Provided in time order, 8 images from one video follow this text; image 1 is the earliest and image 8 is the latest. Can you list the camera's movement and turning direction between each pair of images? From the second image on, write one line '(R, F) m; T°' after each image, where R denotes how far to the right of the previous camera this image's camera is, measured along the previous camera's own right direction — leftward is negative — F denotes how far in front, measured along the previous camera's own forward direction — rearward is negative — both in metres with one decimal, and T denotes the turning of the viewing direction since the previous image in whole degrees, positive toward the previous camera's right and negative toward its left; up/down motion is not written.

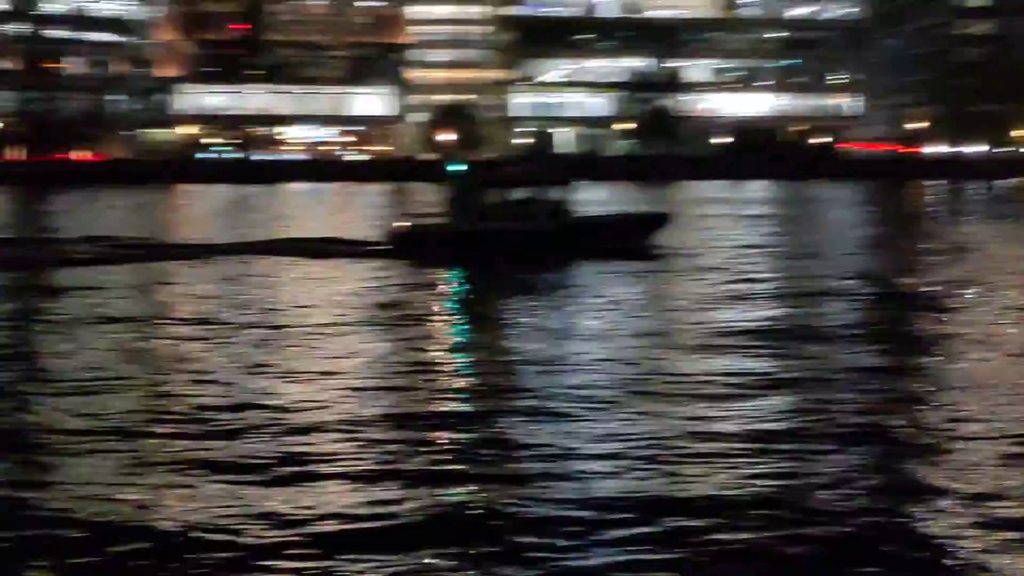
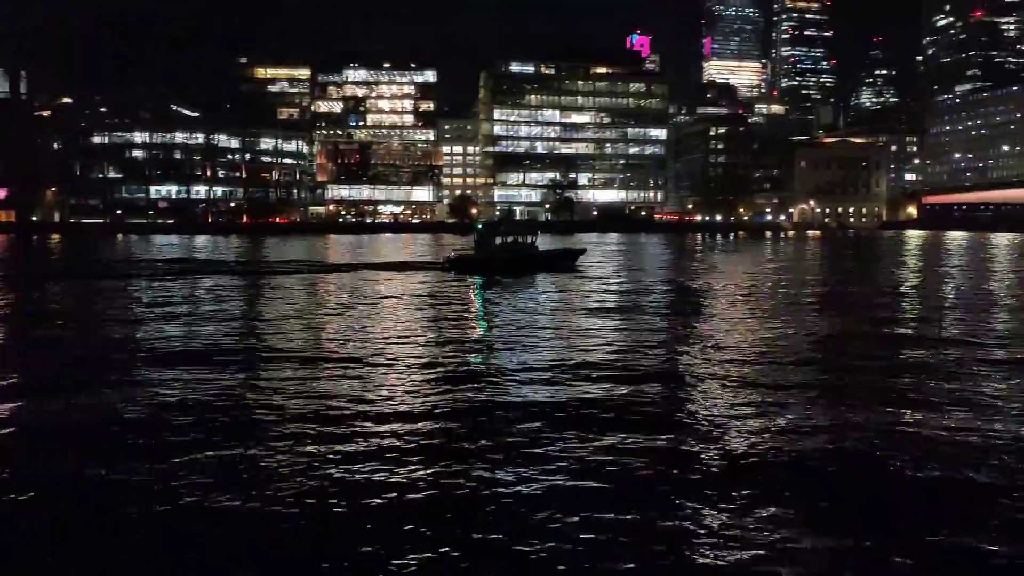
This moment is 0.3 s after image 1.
(-3.2, -1.8) m; +2°
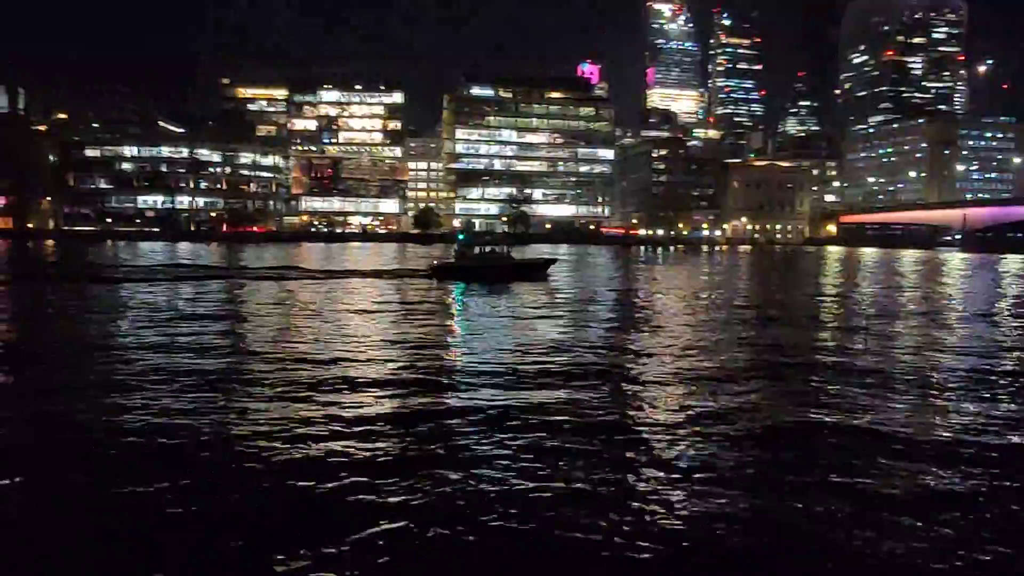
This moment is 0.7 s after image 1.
(-2.7, -9.9) m; +4°
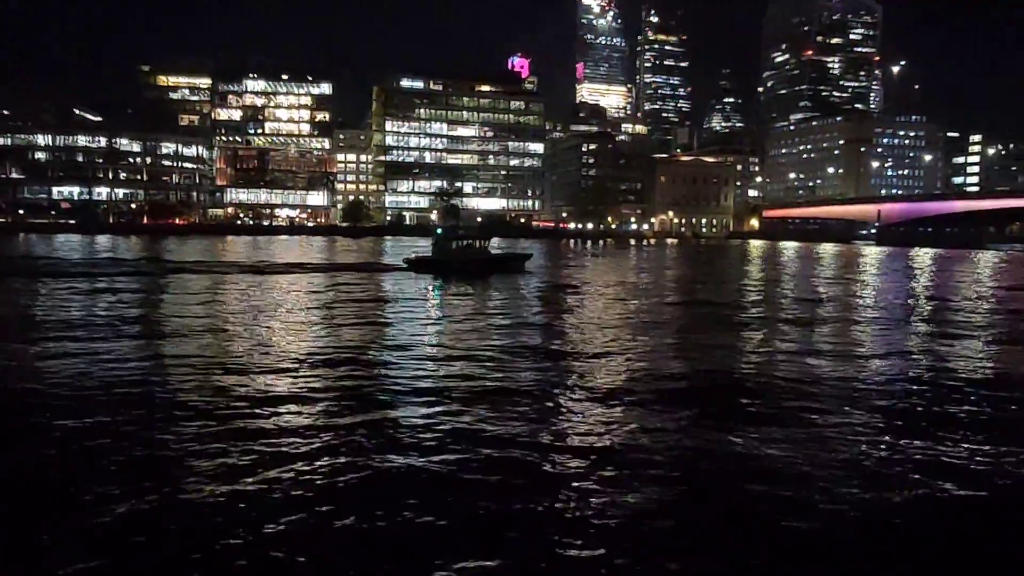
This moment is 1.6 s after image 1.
(0.0, -0.1) m; +5°
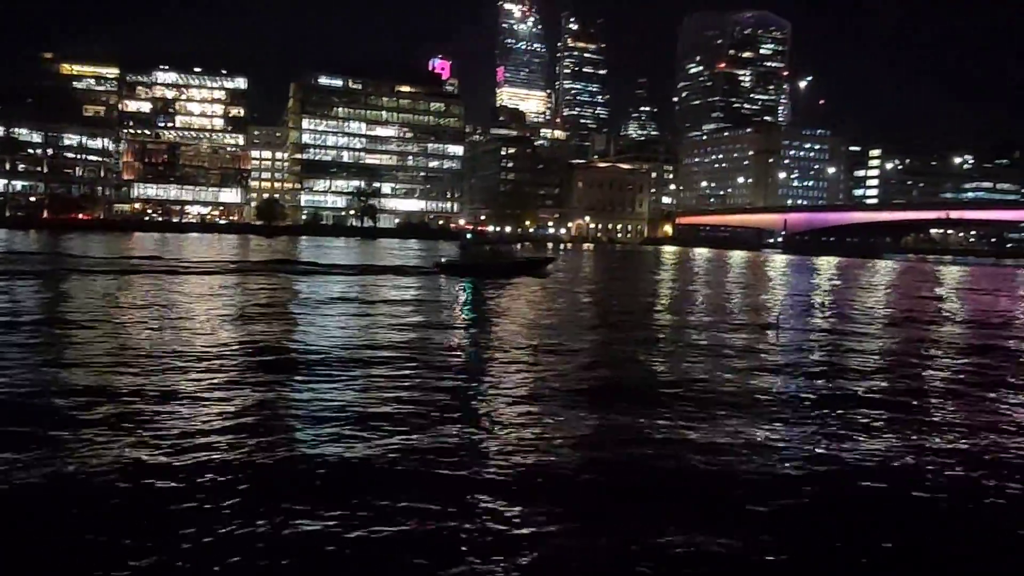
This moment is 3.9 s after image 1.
(+0.1, -0.2) m; +5°
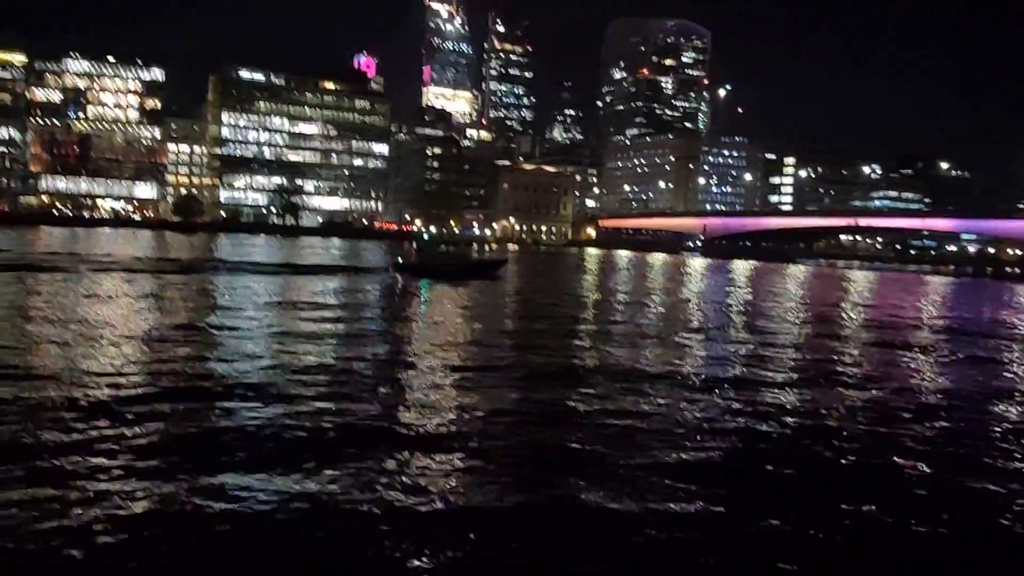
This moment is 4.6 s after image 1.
(-0.1, -0.2) m; +5°
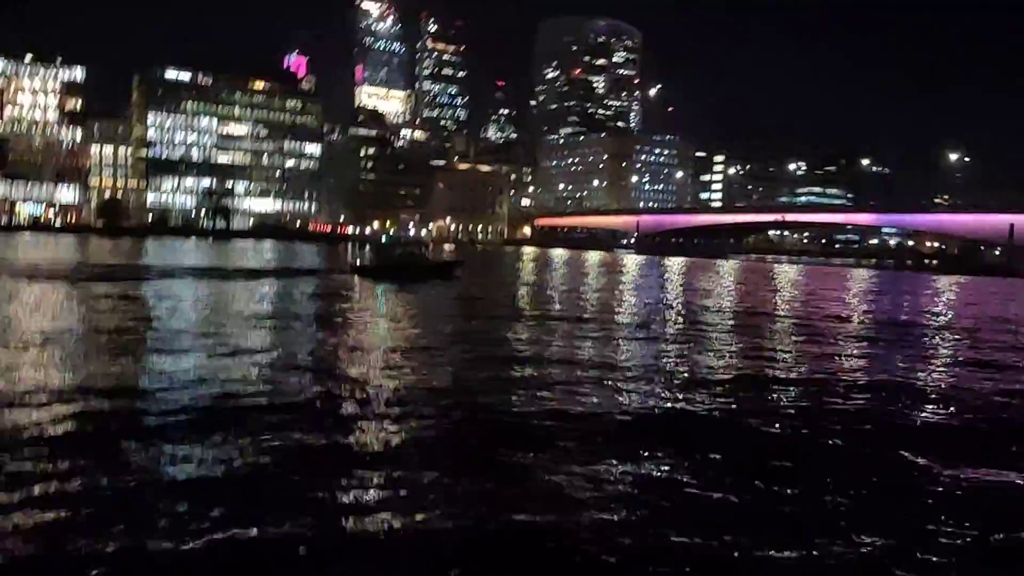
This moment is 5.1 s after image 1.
(+0.1, -0.2) m; +4°
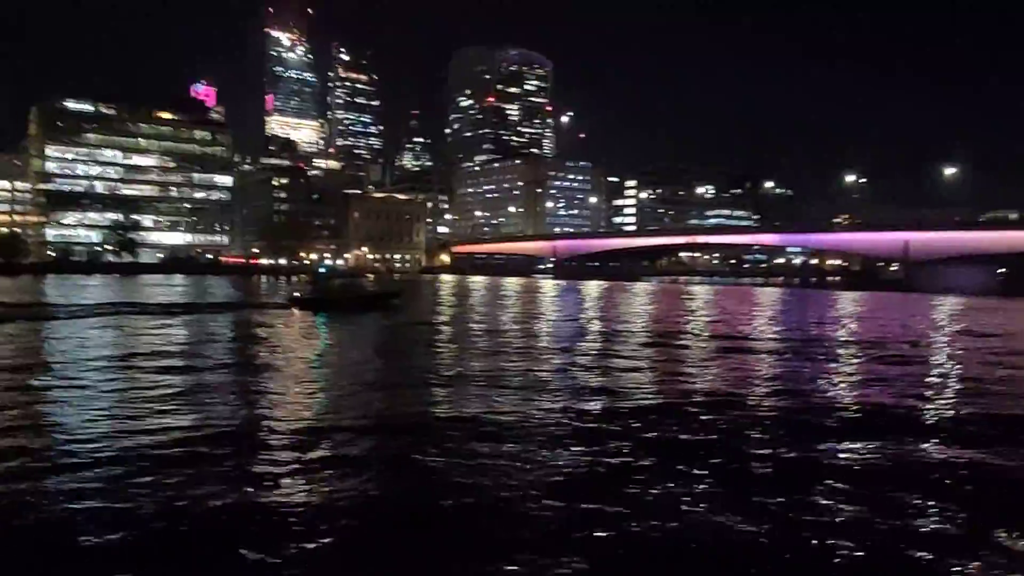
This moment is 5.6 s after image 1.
(0.0, -0.2) m; +5°
